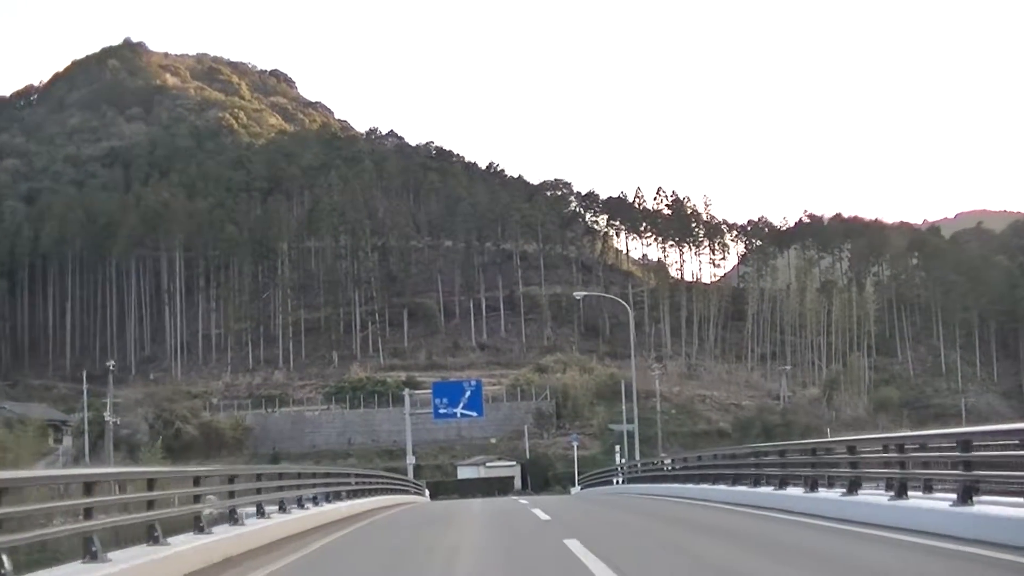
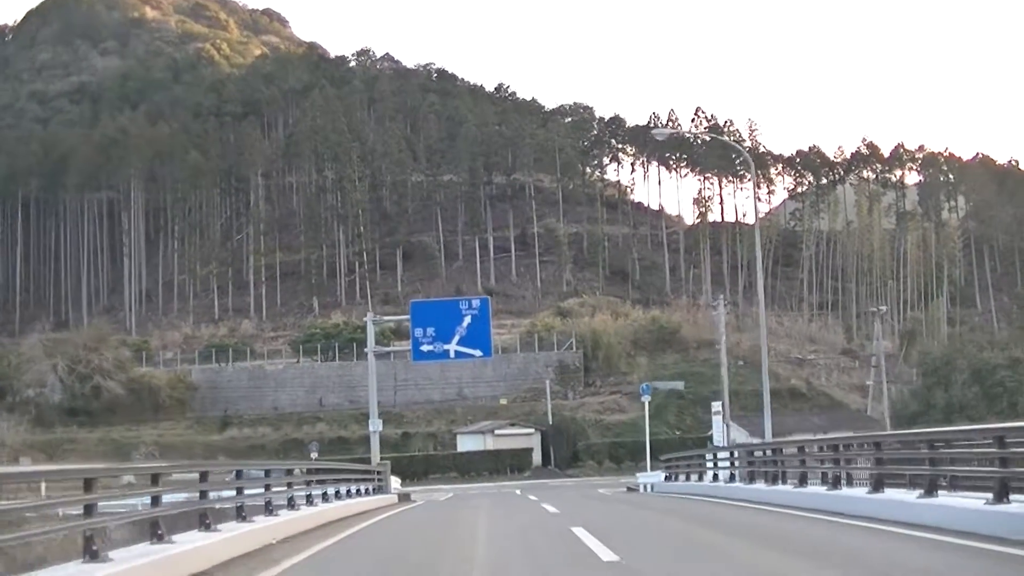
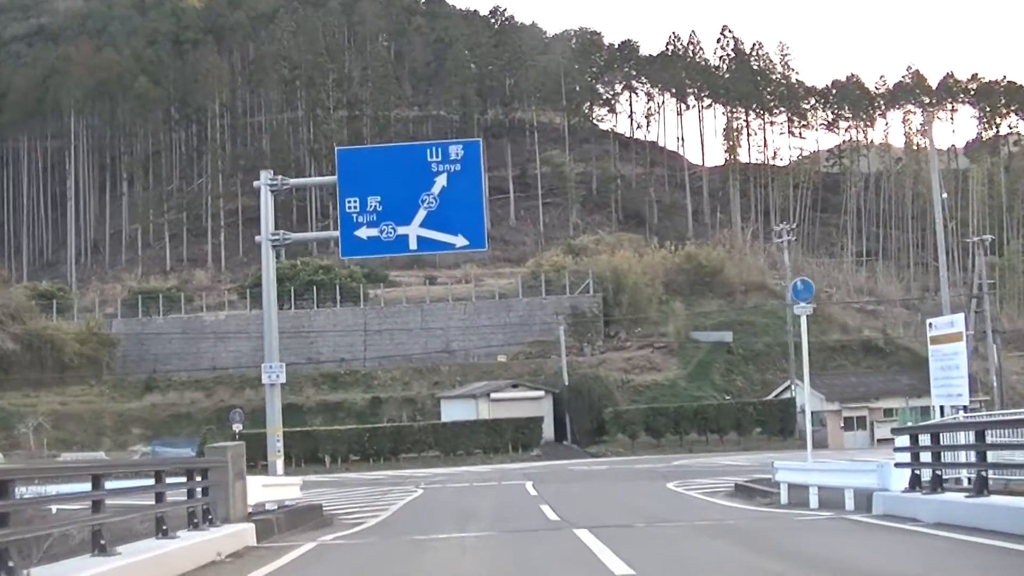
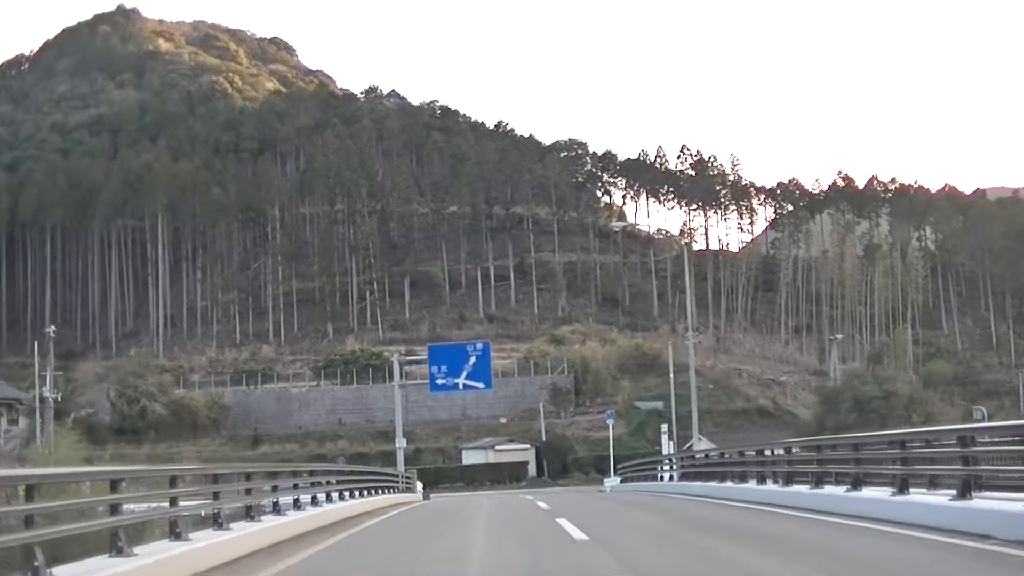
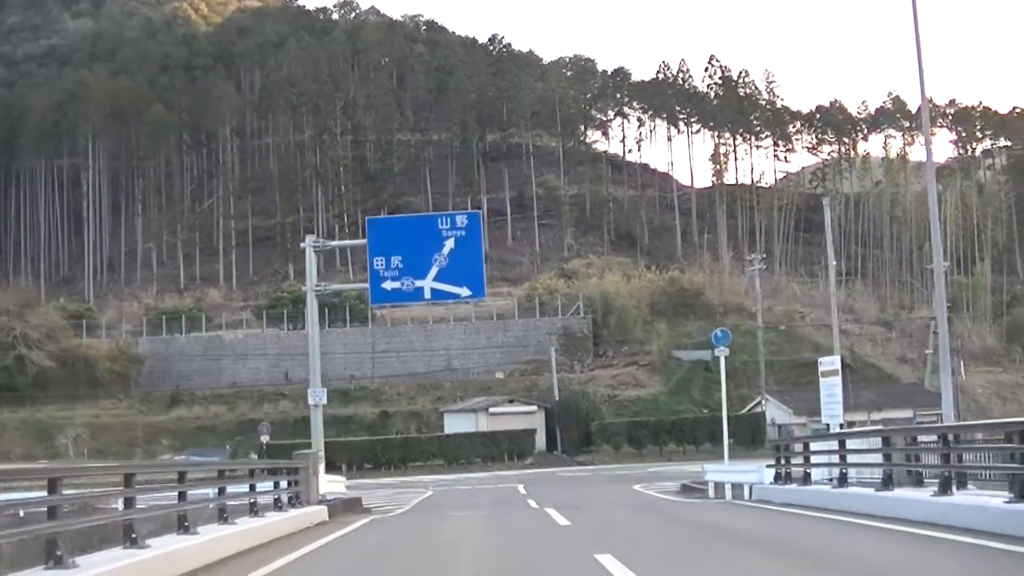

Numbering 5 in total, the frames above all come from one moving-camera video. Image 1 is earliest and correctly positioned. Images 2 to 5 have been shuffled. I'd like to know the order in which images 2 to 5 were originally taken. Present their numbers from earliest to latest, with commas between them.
4, 2, 5, 3
